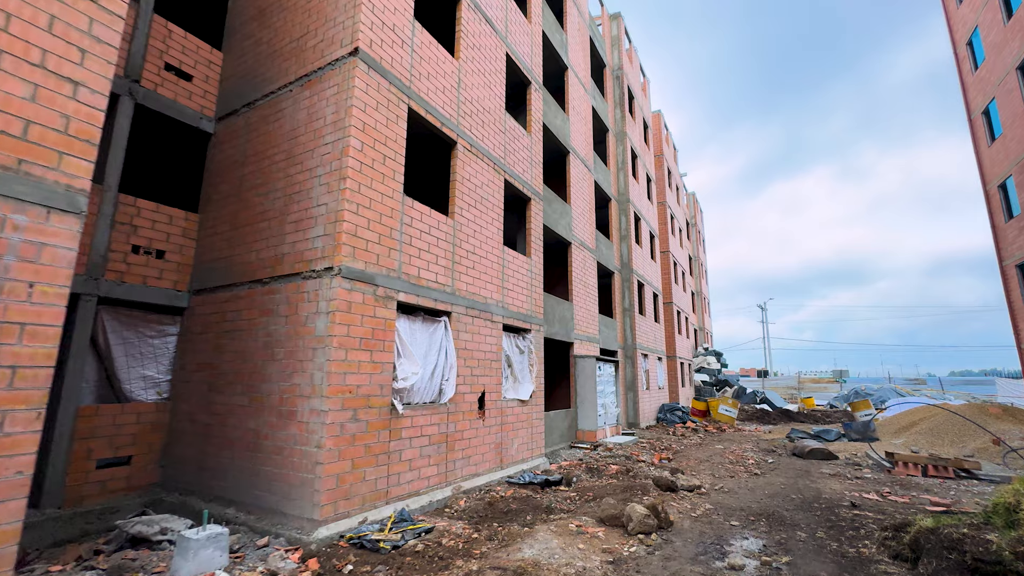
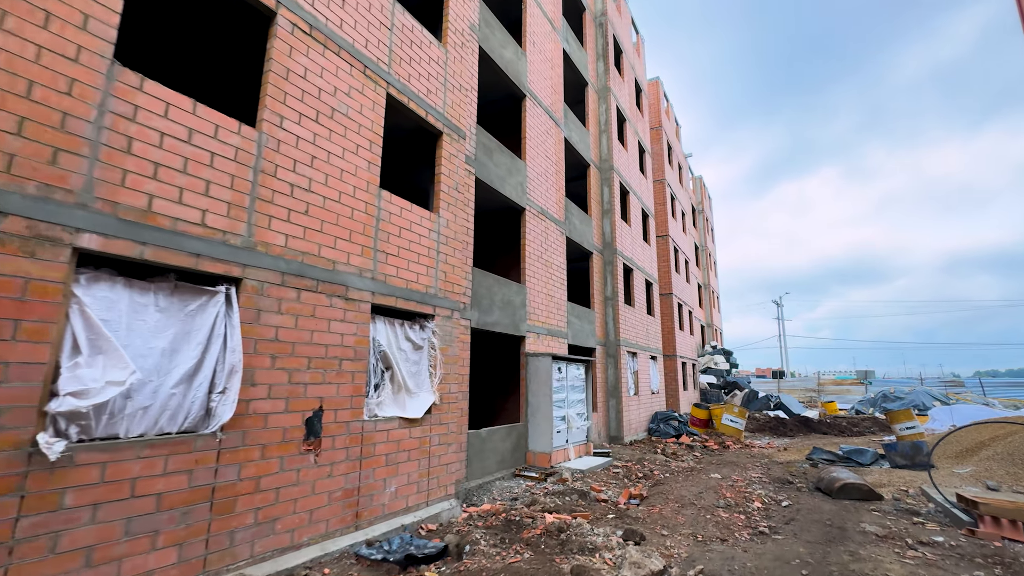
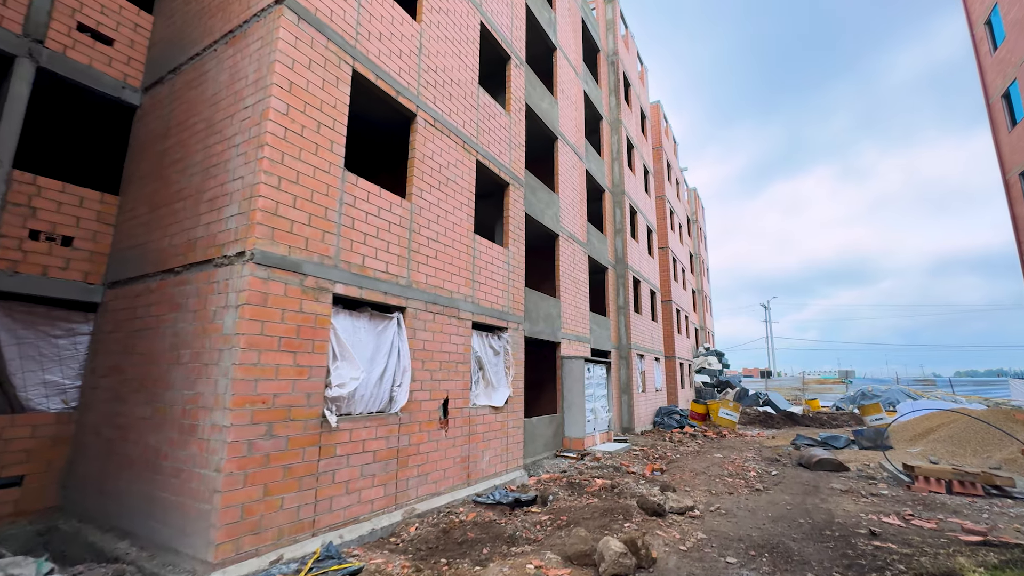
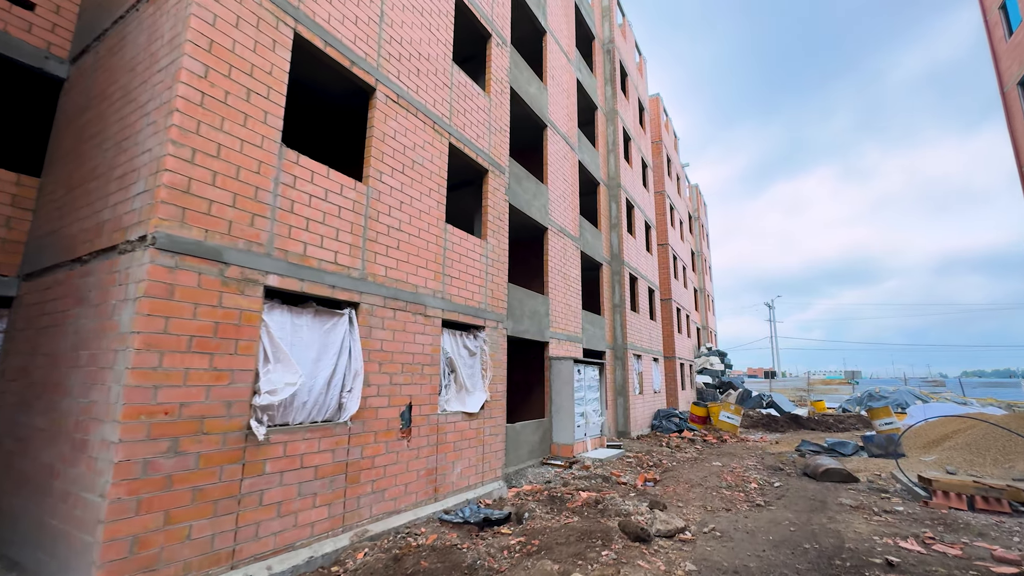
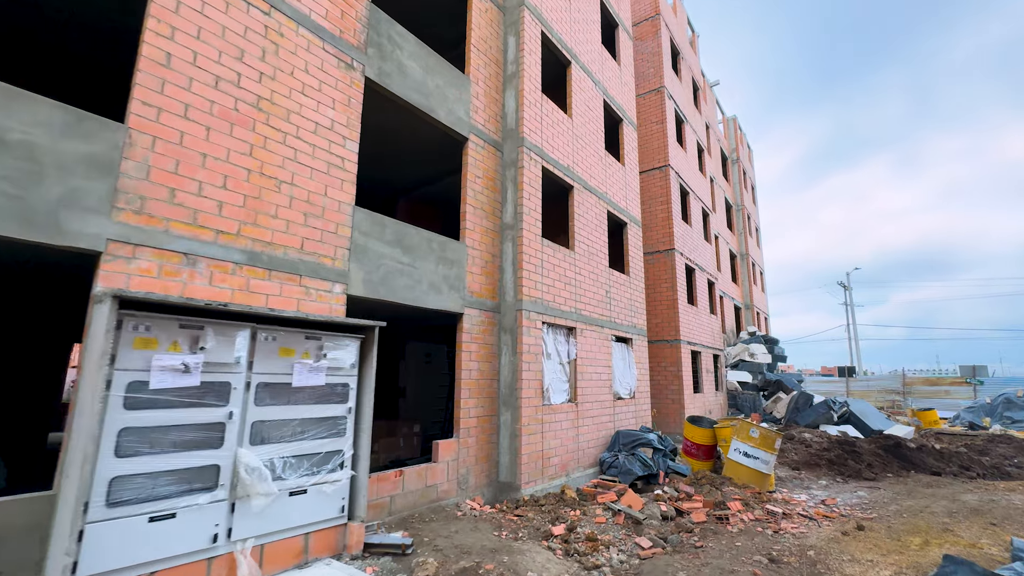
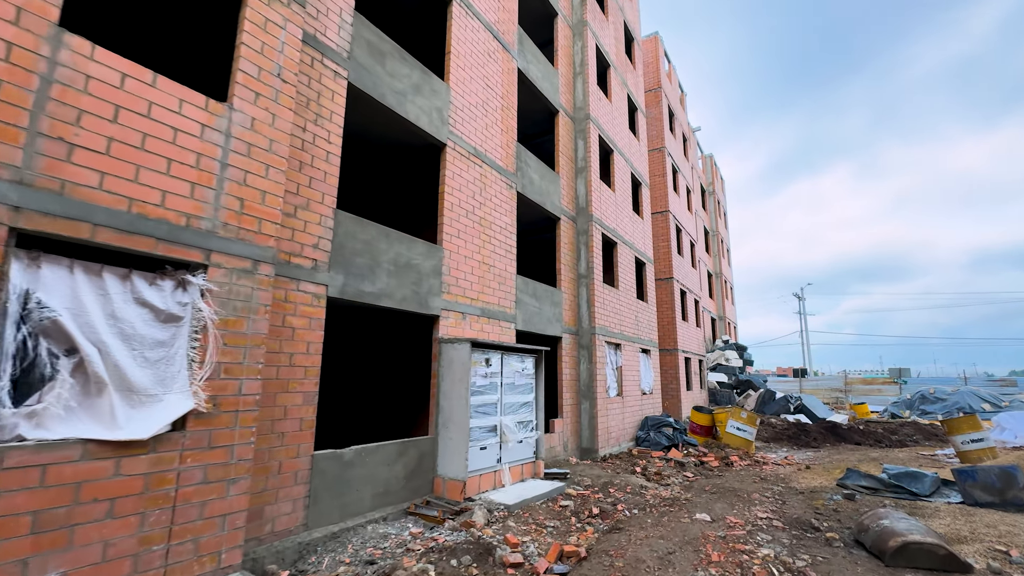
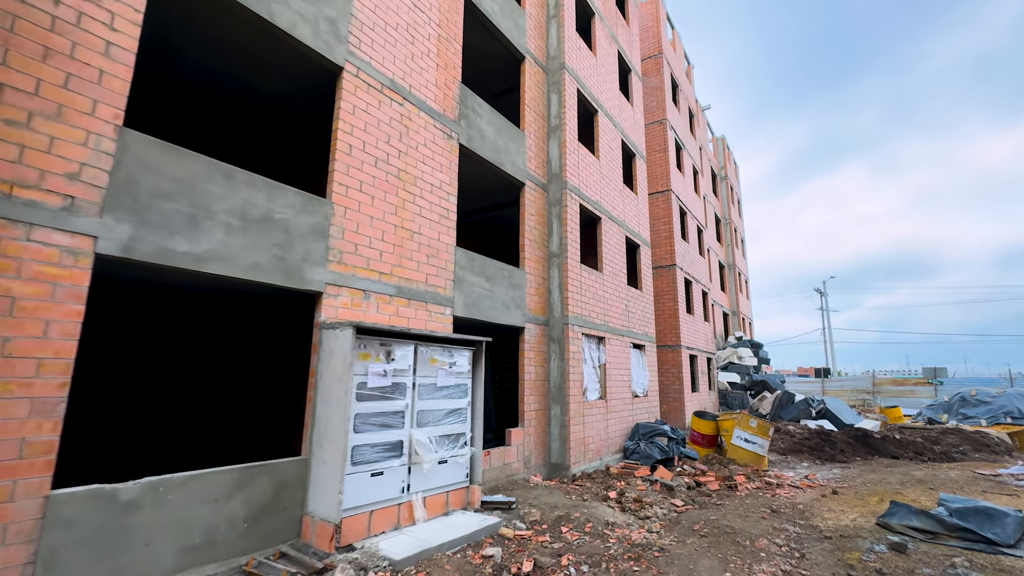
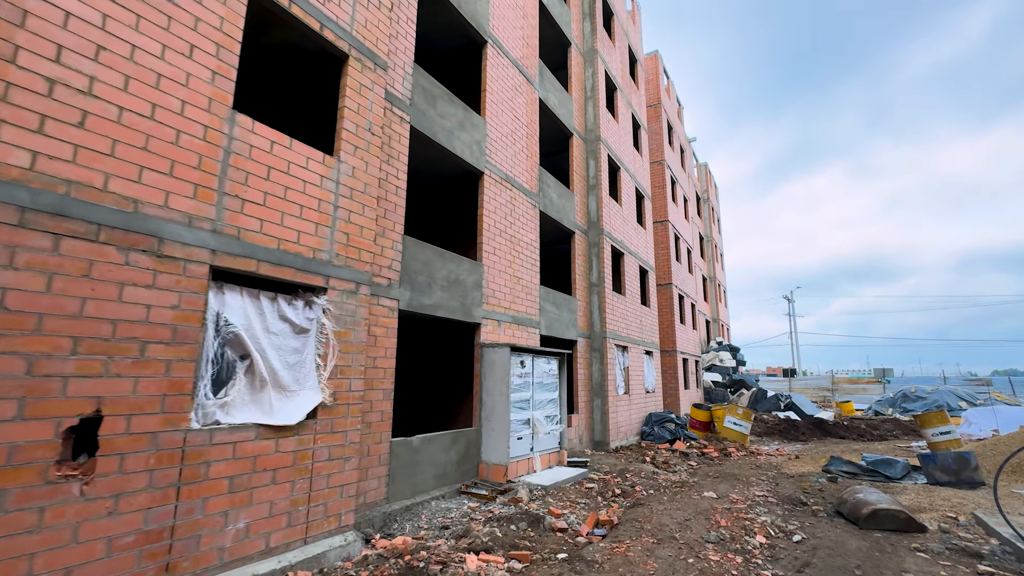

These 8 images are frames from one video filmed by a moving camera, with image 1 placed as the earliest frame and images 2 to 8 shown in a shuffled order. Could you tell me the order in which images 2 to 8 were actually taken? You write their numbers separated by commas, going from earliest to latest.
3, 4, 2, 8, 6, 7, 5
